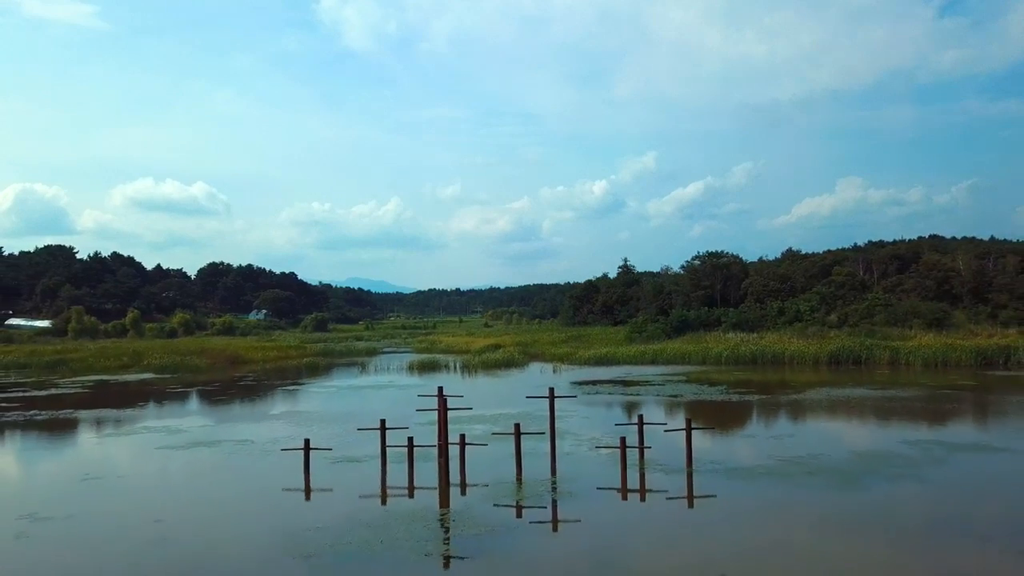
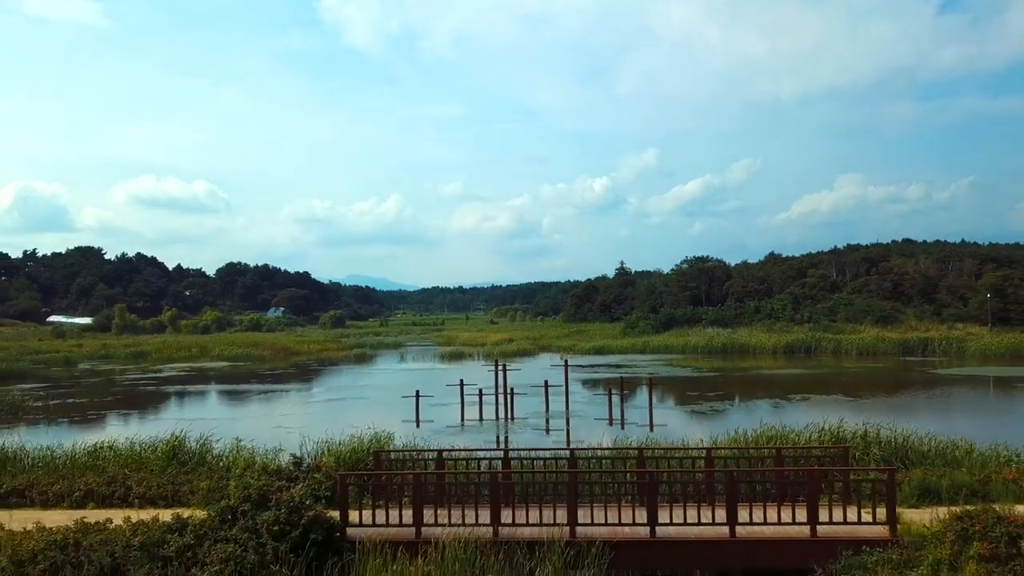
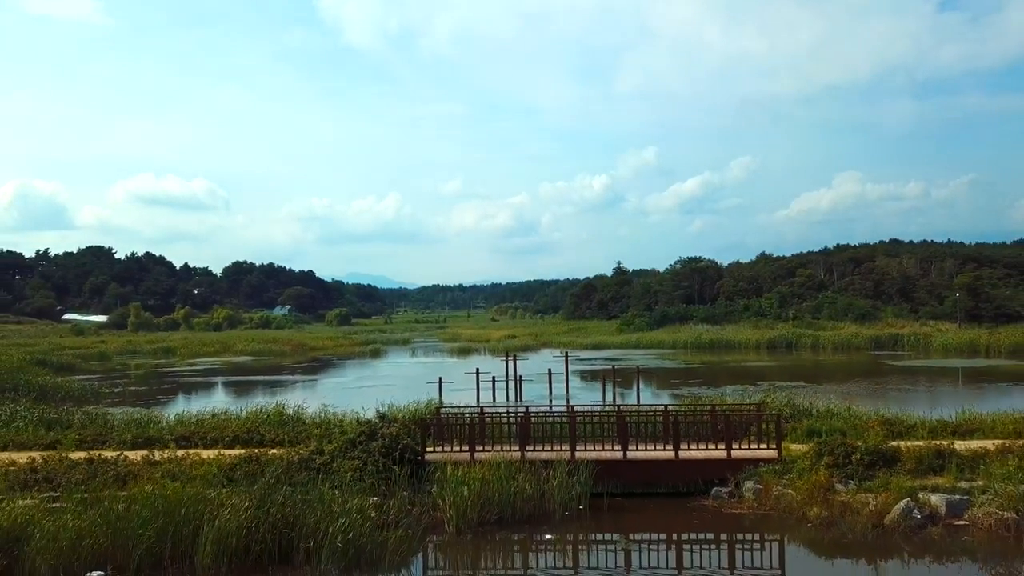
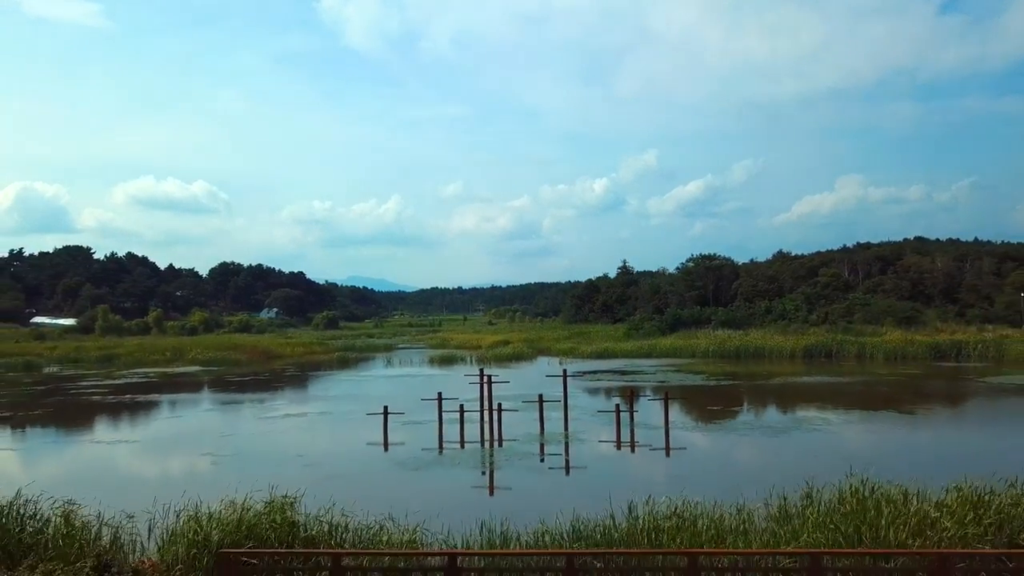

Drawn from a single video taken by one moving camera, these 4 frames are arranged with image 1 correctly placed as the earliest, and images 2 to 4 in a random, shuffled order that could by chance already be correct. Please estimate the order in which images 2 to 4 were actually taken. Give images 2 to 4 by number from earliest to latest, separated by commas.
4, 2, 3
